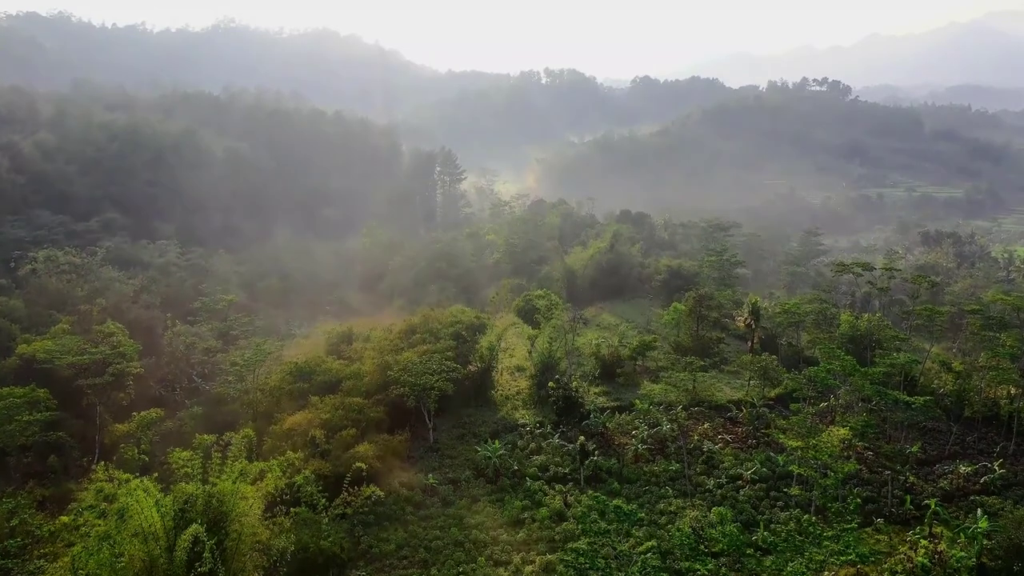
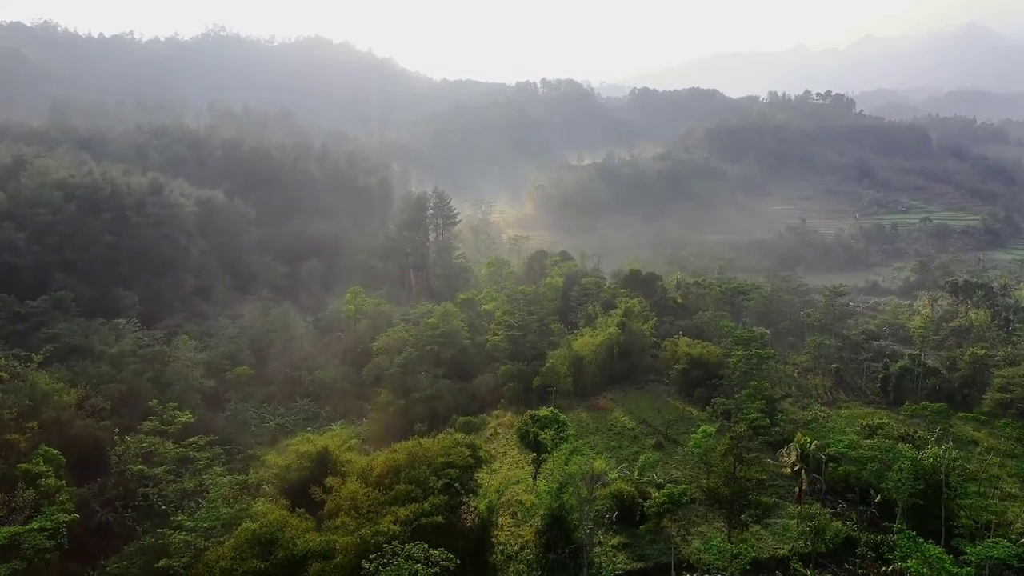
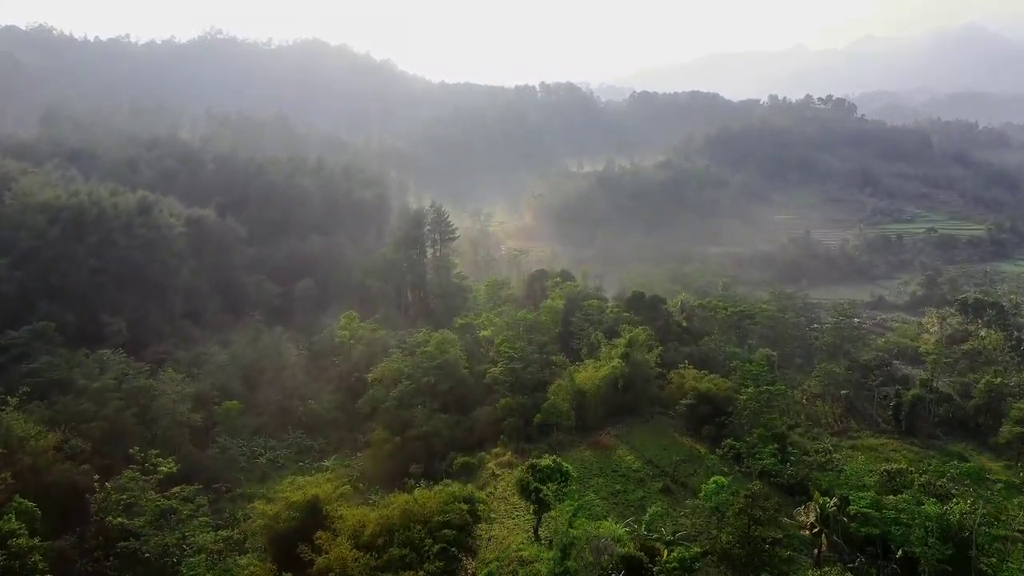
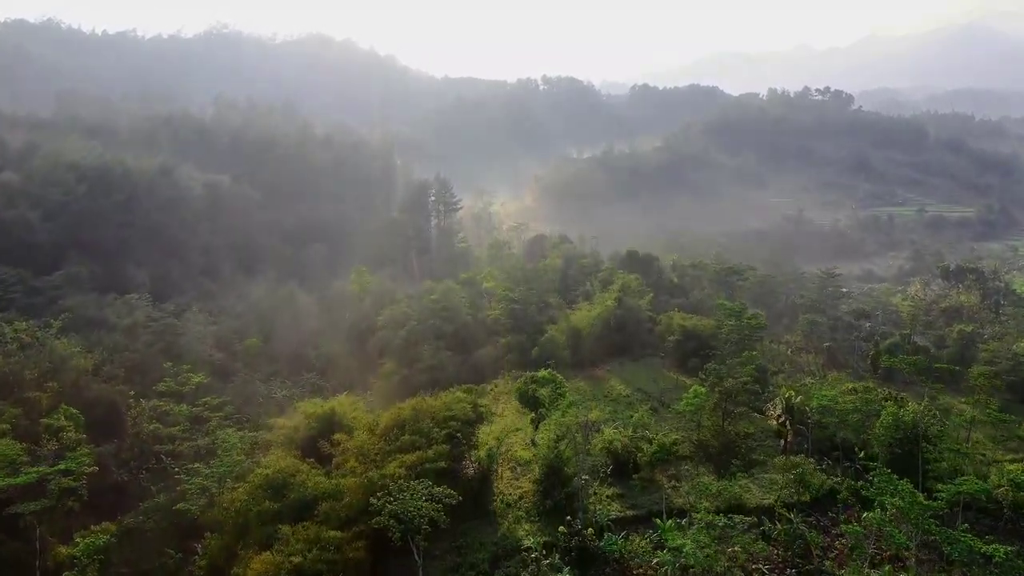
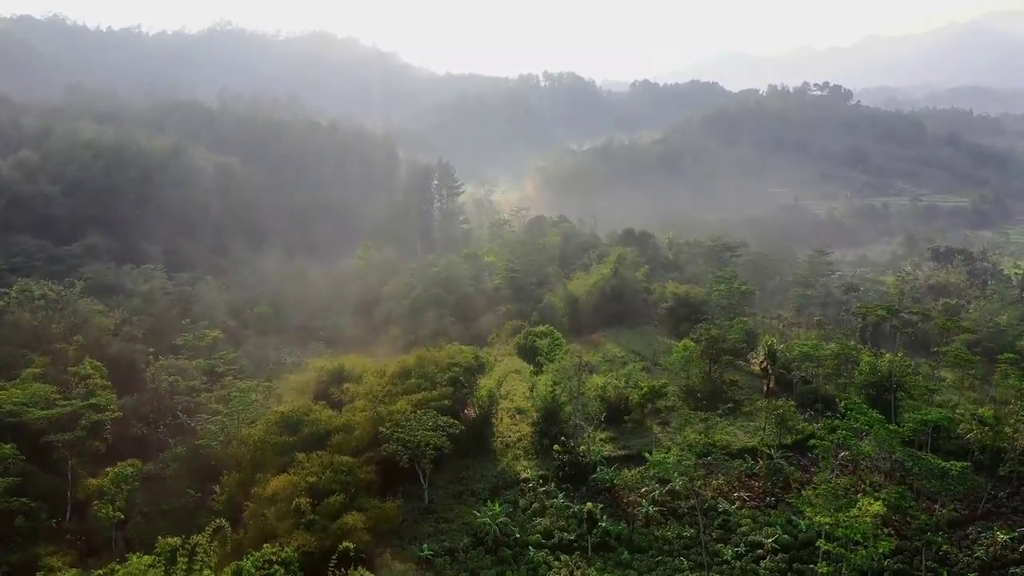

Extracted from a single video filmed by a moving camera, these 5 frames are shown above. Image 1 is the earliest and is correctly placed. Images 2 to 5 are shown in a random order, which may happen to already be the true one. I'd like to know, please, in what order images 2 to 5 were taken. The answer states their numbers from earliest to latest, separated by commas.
5, 4, 2, 3
